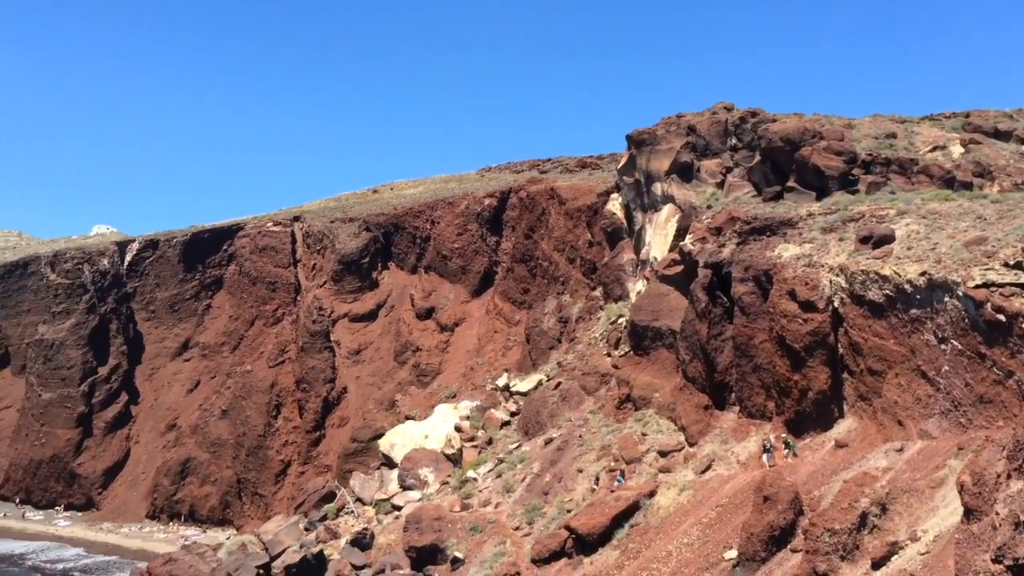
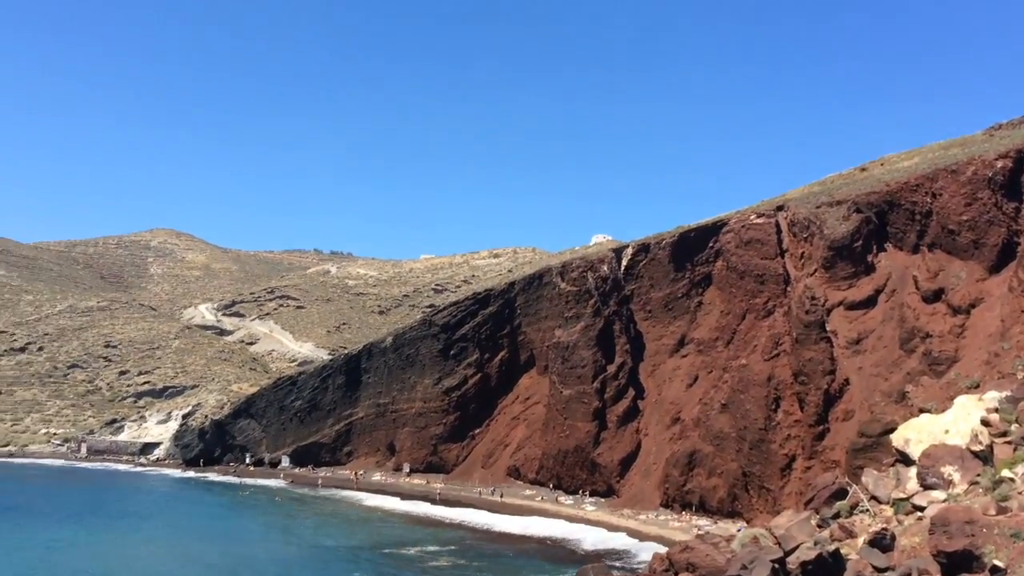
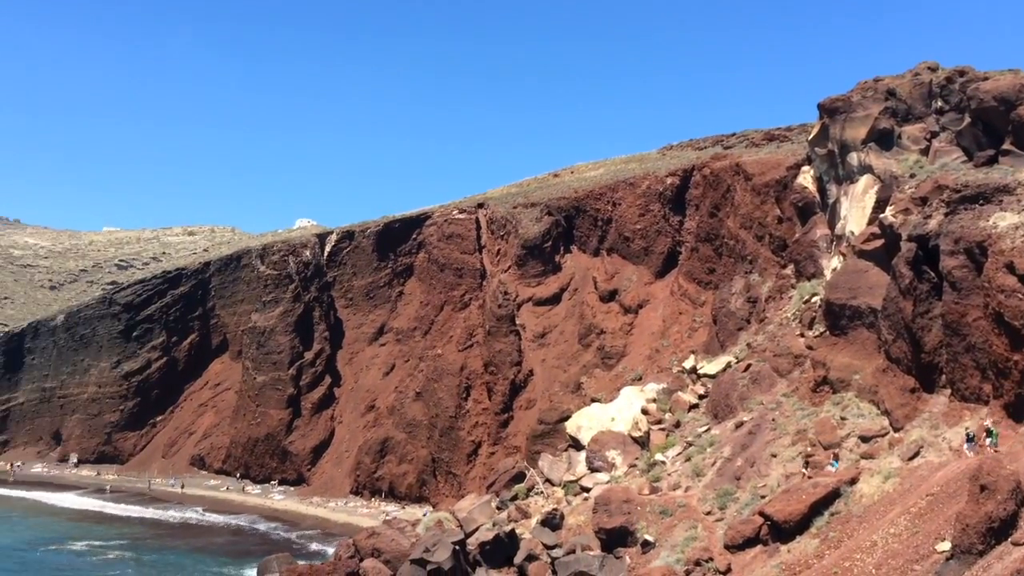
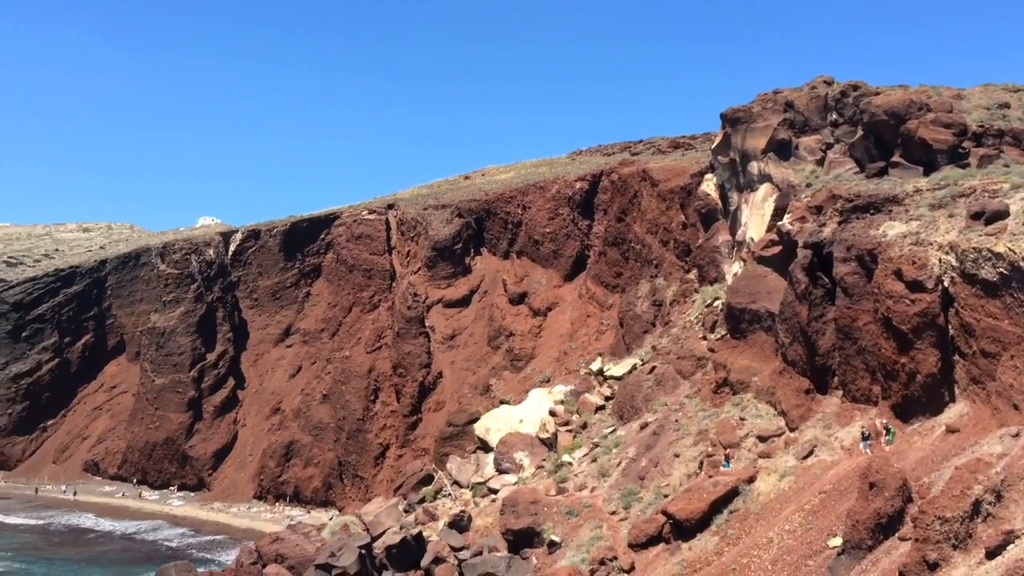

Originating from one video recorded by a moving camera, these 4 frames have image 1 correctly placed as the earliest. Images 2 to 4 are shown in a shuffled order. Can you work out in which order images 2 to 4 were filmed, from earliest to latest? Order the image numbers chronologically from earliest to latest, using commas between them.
4, 3, 2
